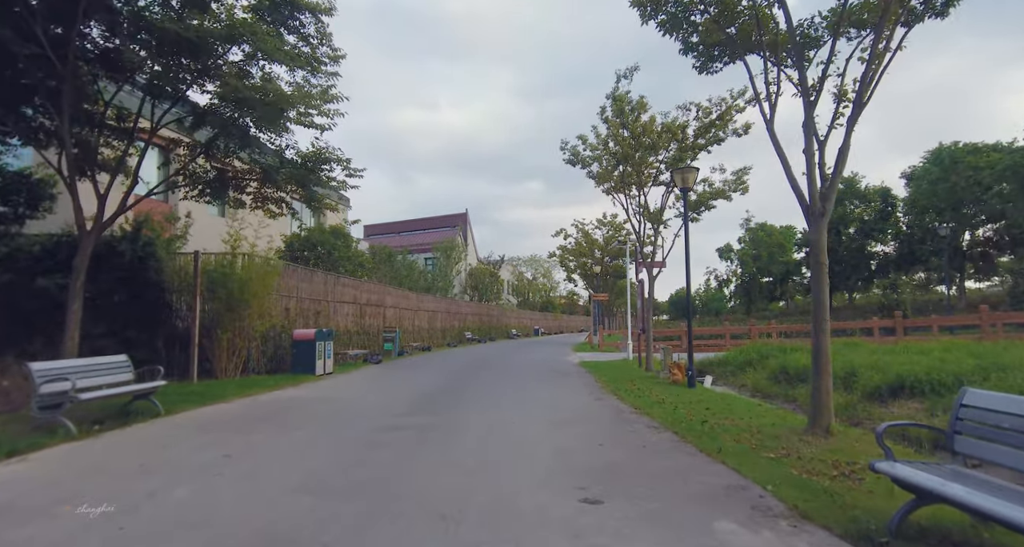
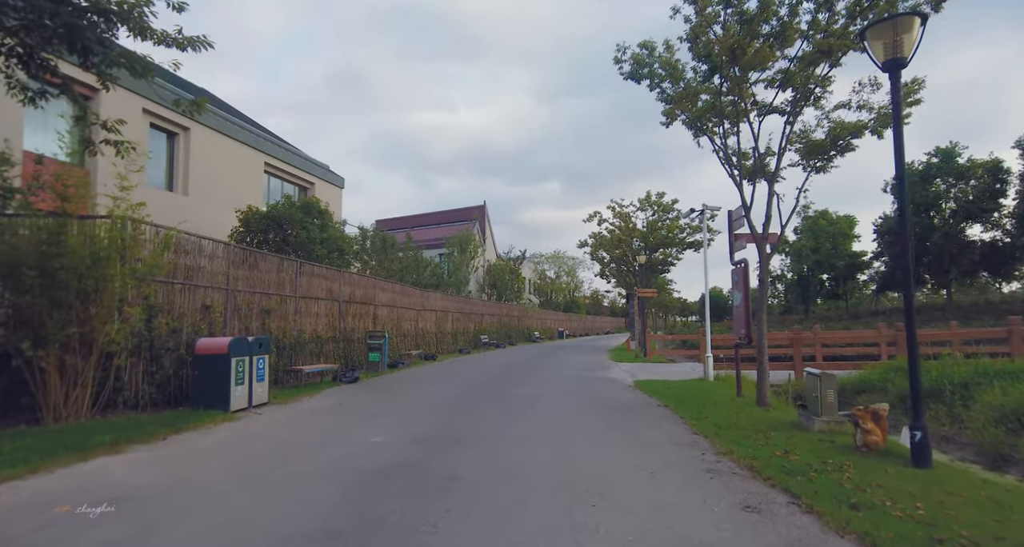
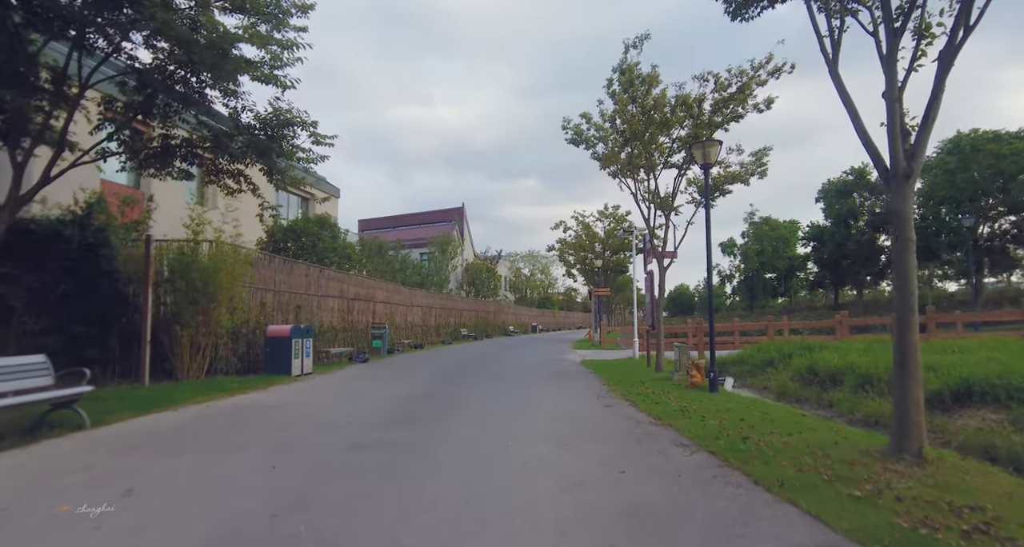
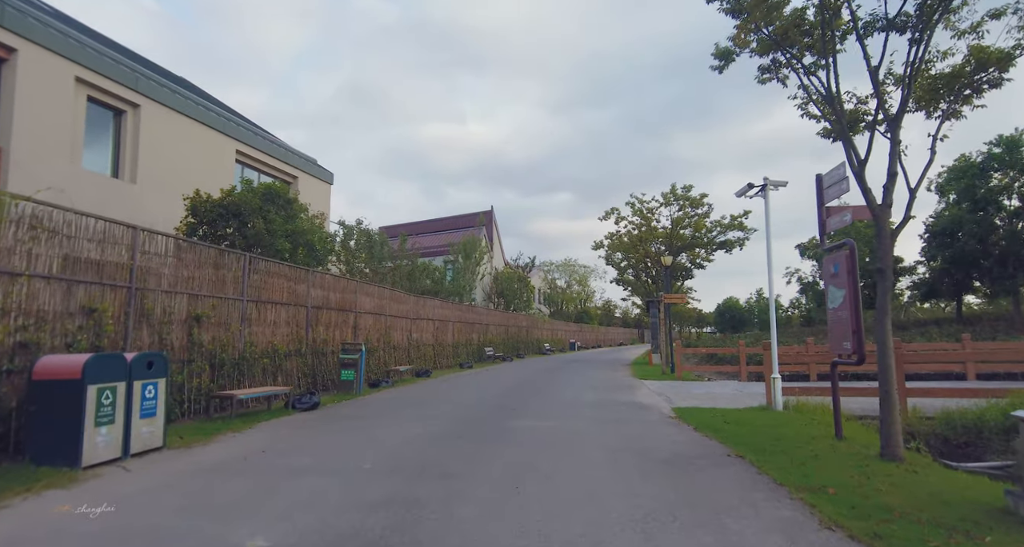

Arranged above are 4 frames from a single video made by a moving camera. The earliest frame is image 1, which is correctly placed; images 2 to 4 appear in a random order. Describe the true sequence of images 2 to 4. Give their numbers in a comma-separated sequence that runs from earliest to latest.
3, 2, 4
